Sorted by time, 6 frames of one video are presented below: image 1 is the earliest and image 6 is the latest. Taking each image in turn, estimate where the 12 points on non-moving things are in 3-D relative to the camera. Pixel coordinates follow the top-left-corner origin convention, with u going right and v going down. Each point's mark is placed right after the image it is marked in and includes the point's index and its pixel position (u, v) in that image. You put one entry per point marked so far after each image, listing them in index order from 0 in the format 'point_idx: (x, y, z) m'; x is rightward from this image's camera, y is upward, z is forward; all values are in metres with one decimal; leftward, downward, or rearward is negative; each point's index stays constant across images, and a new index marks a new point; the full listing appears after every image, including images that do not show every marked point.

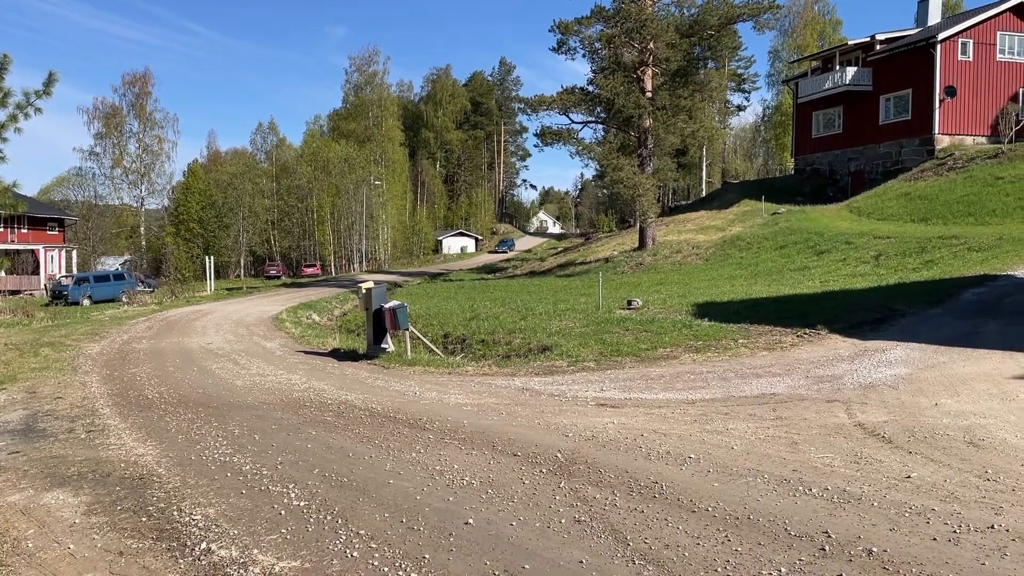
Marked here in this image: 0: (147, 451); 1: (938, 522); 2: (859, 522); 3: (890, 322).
0: (-3.0, -1.4, +7.0) m
1: (+2.1, -1.2, +4.2) m
2: (+1.7, -1.2, +4.2) m
3: (+6.1, -0.5, +13.6) m
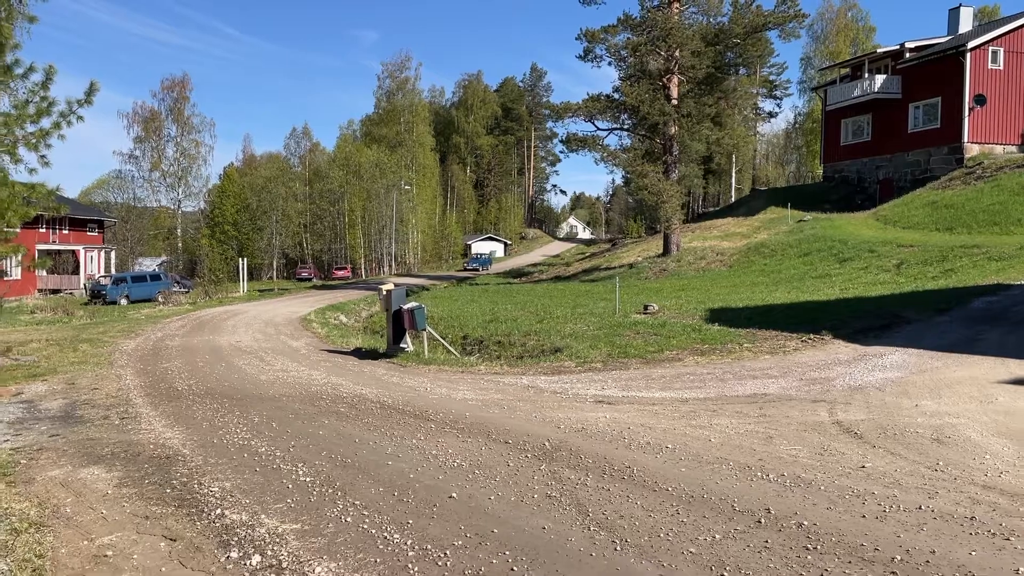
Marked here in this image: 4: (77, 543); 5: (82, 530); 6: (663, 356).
0: (-3.1, -1.3, +7.6) m
1: (+2.0, -1.2, +4.7) m
2: (+1.6, -1.2, +4.7) m
3: (+6.4, -0.7, +13.9) m
4: (-2.4, -1.4, +4.6) m
5: (-2.5, -1.4, +4.9) m
6: (+2.3, -1.0, +12.6) m
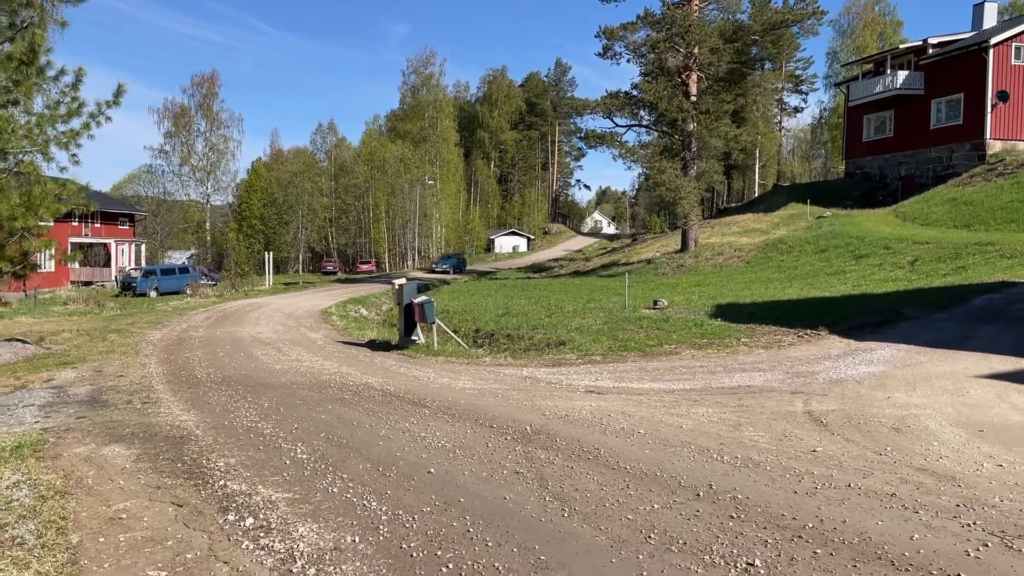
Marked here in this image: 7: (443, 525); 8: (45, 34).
0: (-3.2, -1.3, +8.2) m
1: (+1.8, -1.2, +5.1) m
2: (+1.4, -1.2, +5.2) m
3: (+6.4, -0.6, +14.2) m
4: (-2.6, -1.4, +5.2) m
5: (-2.7, -1.4, +5.5) m
6: (+2.3, -1.0, +13.1) m
7: (-0.4, -1.2, +4.3) m
8: (-6.4, +3.6, +11.5) m
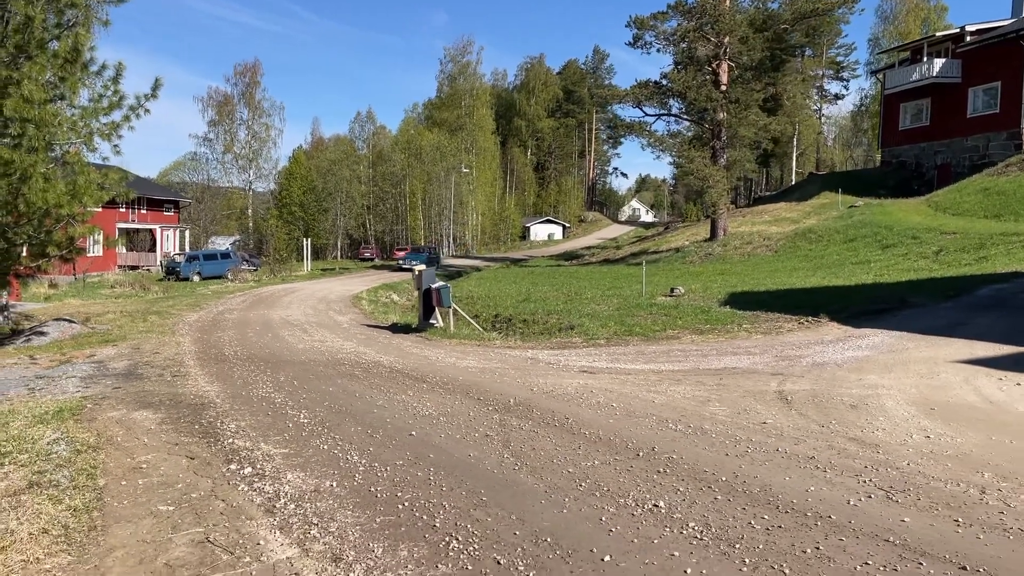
0: (-3.2, -1.1, +9.0) m
1: (+1.6, -1.1, +5.7) m
2: (+1.2, -1.1, +5.8) m
3: (+6.6, -0.4, +14.6) m
4: (-2.8, -1.2, +6.1) m
5: (-2.9, -1.2, +6.3) m
6: (+2.5, -0.8, +13.6) m
7: (-0.6, -1.1, +5.0) m
8: (-6.3, +3.8, +12.5) m
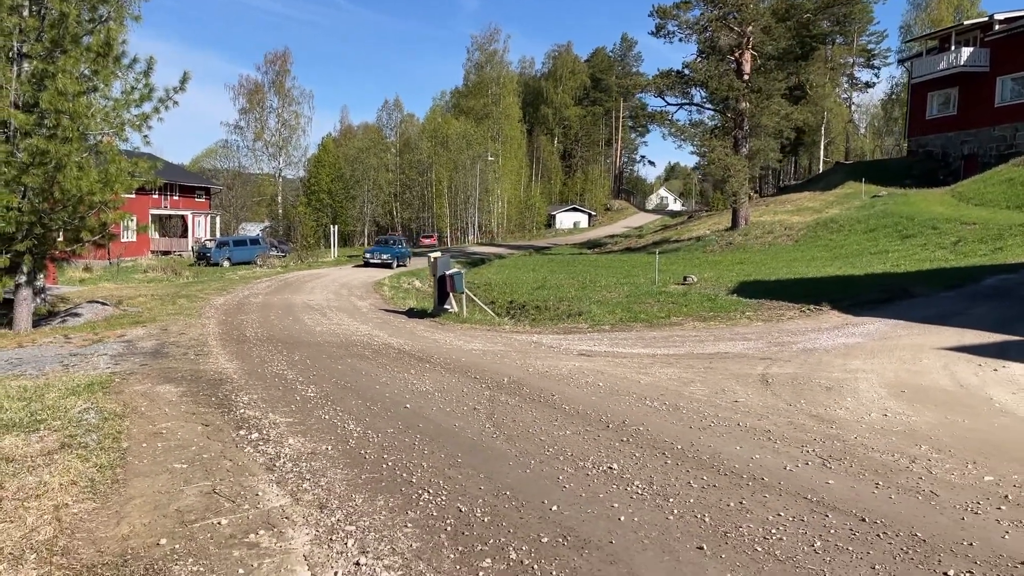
0: (-3.2, -0.9, +9.7) m
1: (+1.5, -1.0, +6.2) m
2: (+1.1, -1.0, +6.3) m
3: (+6.8, -0.2, +14.9) m
4: (-2.9, -1.1, +6.7) m
5: (-3.0, -1.1, +6.9) m
6: (+2.6, -0.6, +14.1) m
7: (-0.8, -1.0, +5.6) m
8: (-6.2, +4.1, +13.1) m
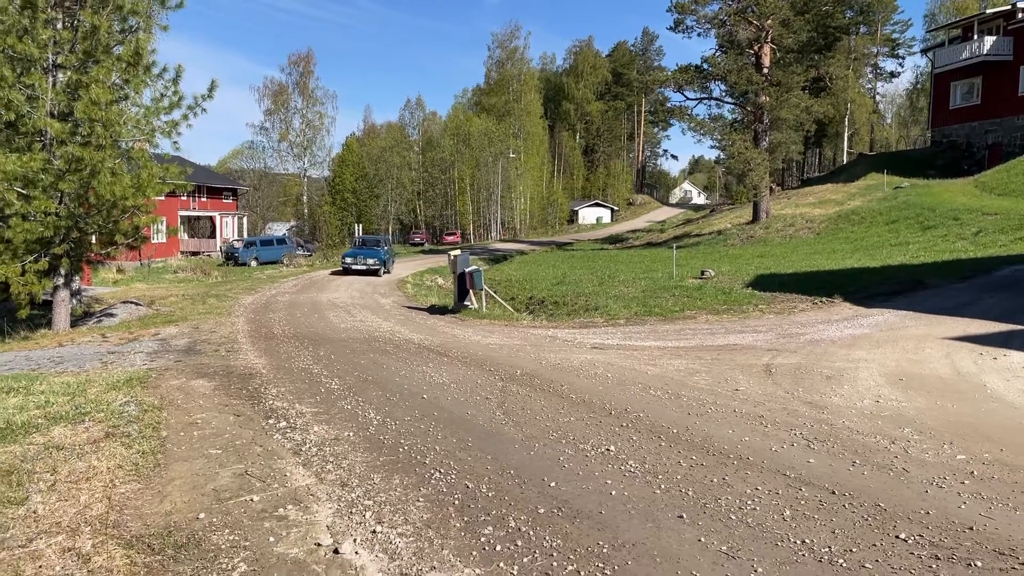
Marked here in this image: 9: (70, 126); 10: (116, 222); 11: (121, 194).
0: (-3.1, -0.9, +10.2) m
1: (+1.5, -0.9, +6.6) m
2: (+1.1, -0.9, +6.7) m
3: (+7.1, -0.1, +15.1) m
4: (-2.8, -1.1, +7.2) m
5: (-2.9, -1.1, +7.4) m
6: (+2.9, -0.5, +14.4) m
7: (-0.7, -1.0, +6.0) m
8: (-5.9, +4.1, +13.7) m
9: (-6.7, +2.5, +12.8) m
10: (-6.5, +1.1, +13.8) m
11: (-6.1, +1.5, +13.0) m
